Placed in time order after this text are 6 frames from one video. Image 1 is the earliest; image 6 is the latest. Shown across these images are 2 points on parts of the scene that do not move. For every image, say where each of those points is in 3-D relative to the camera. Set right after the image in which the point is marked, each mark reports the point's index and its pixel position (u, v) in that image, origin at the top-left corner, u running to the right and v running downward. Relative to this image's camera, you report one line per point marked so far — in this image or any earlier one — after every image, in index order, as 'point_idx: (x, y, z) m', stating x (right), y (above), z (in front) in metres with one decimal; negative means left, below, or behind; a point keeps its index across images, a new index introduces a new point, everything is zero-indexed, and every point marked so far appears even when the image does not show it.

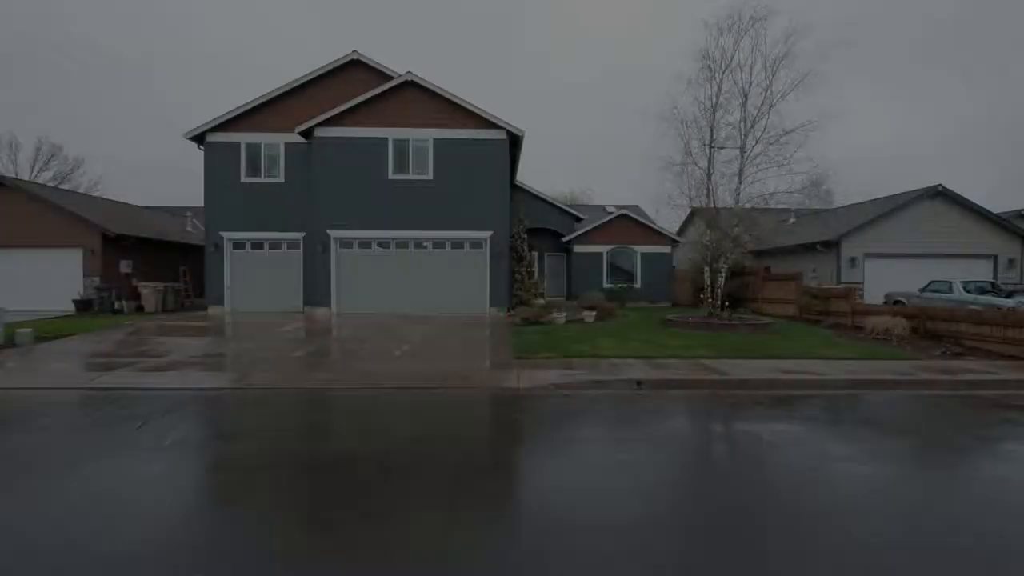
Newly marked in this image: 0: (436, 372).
0: (-1.3, -1.4, +10.1) m
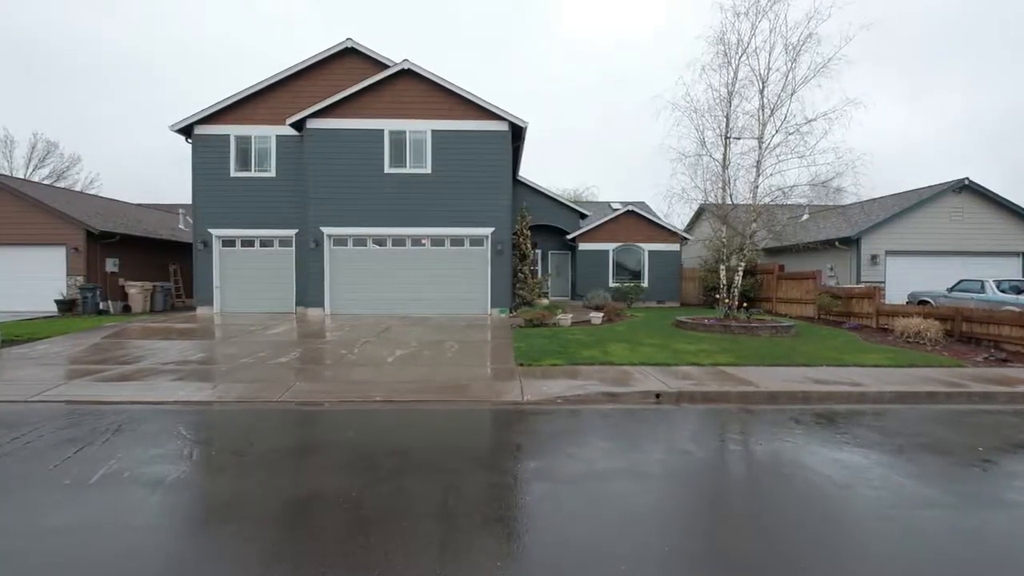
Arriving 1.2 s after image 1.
0: (-1.3, -1.4, +9.1) m
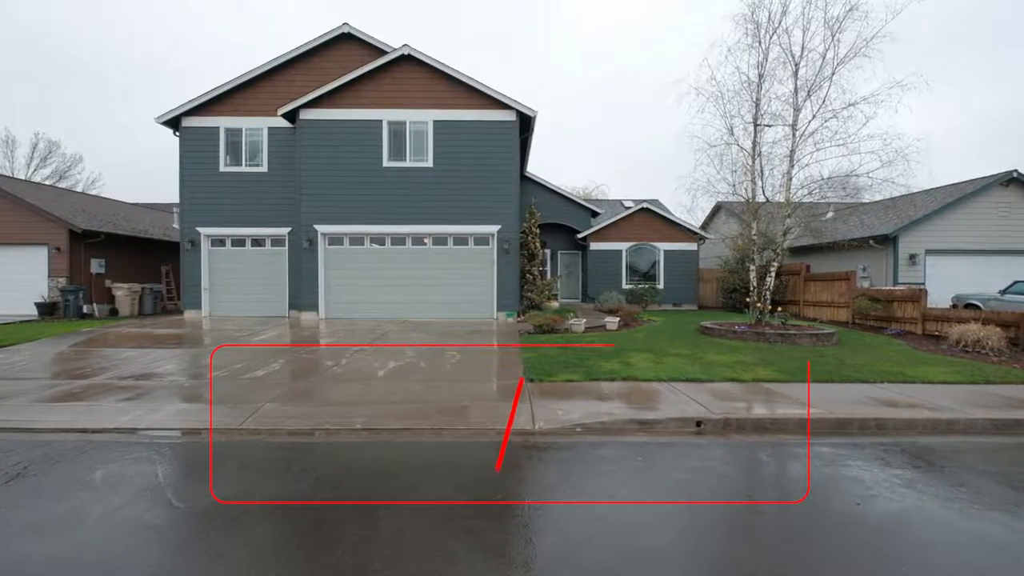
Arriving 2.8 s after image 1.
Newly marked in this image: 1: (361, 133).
0: (-1.2, -1.5, +7.8) m
1: (-4.5, +4.6, +17.8) m
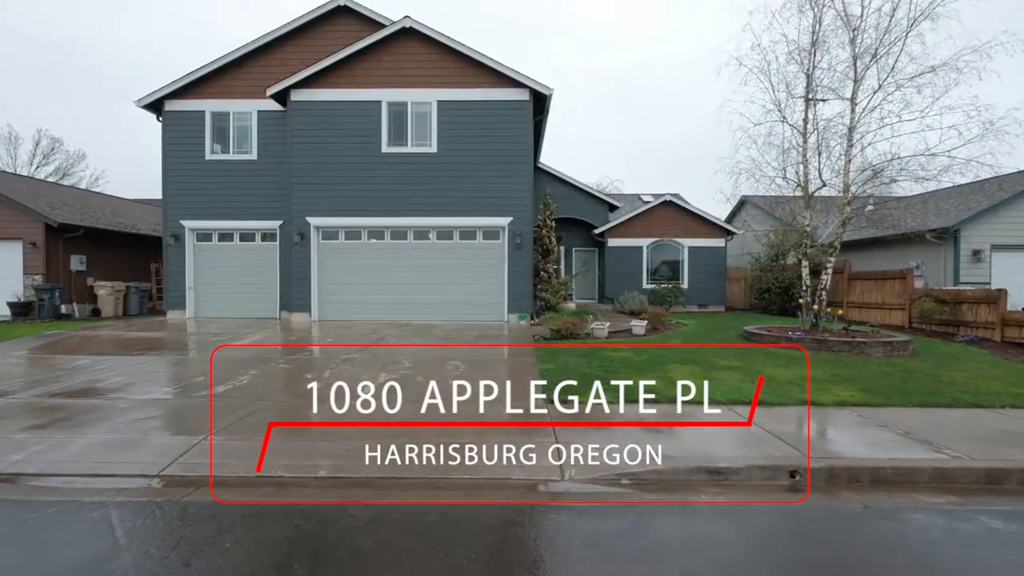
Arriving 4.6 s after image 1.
0: (-1.0, -1.4, +6.0) m
1: (-4.1, +4.7, +16.1) m
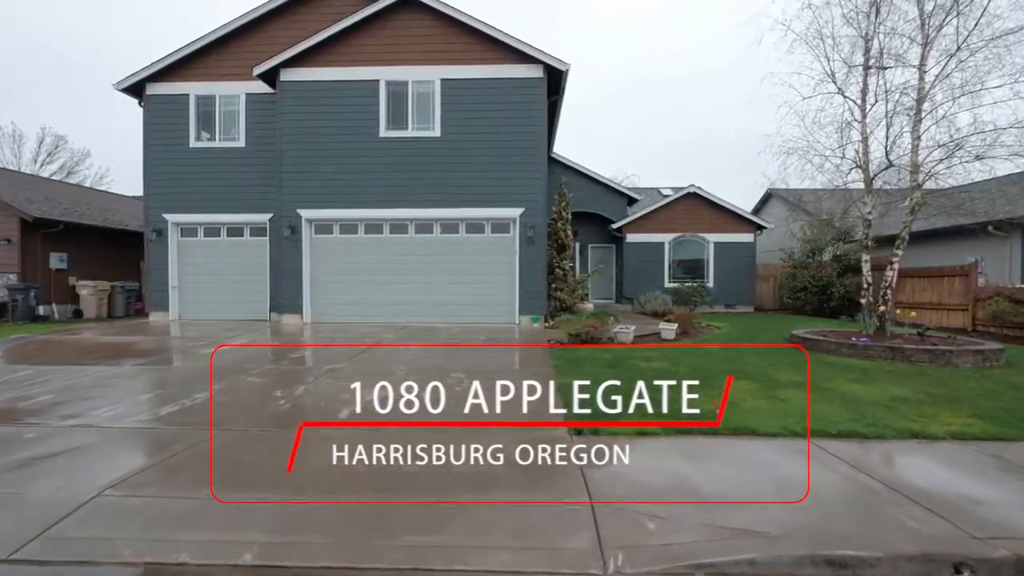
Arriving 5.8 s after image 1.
0: (-0.9, -1.4, +4.5) m
1: (-3.9, +4.7, +14.6) m
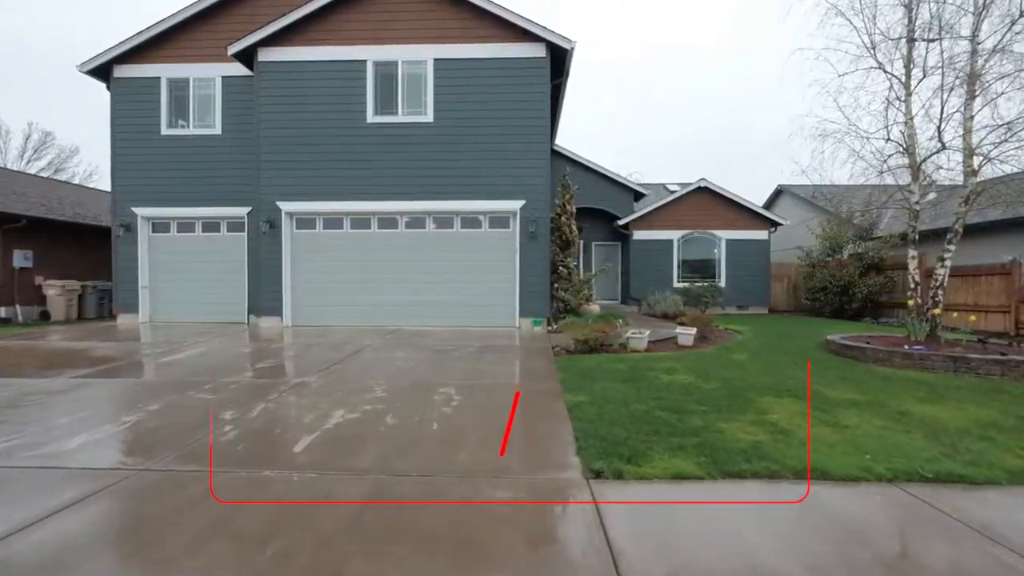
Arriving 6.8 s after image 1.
0: (-0.9, -1.4, +3.2) m
1: (-3.9, +4.7, +13.4) m
